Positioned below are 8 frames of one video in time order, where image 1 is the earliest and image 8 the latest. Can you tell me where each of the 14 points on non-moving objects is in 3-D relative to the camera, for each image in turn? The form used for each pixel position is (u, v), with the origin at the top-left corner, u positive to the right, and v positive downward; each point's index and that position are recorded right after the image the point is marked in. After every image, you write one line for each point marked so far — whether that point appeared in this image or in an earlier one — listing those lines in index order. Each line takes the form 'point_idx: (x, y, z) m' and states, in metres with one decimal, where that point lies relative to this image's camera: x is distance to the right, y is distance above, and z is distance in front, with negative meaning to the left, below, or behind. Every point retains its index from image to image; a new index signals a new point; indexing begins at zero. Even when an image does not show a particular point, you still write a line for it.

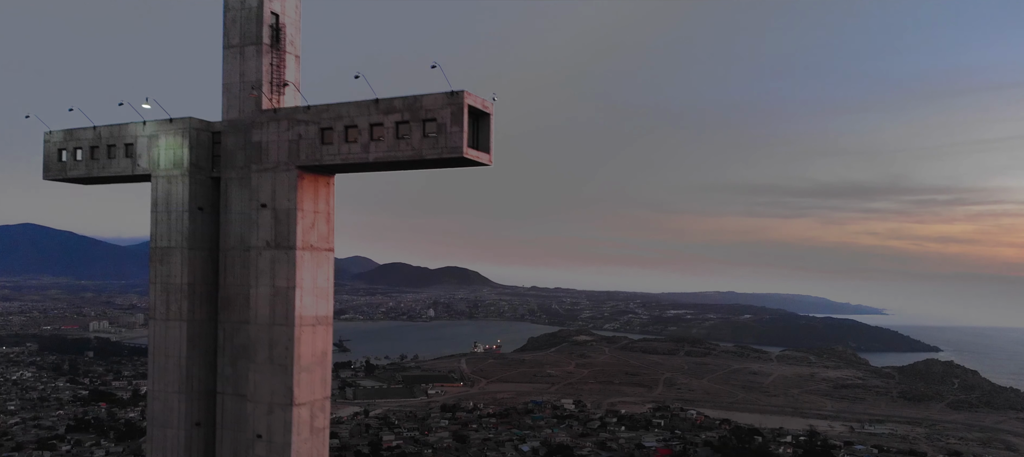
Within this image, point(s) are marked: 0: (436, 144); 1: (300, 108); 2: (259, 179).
0: (-1.3, +1.4, +17.2) m
1: (-3.7, +2.1, +18.7) m
2: (-4.6, +0.9, +19.3) m
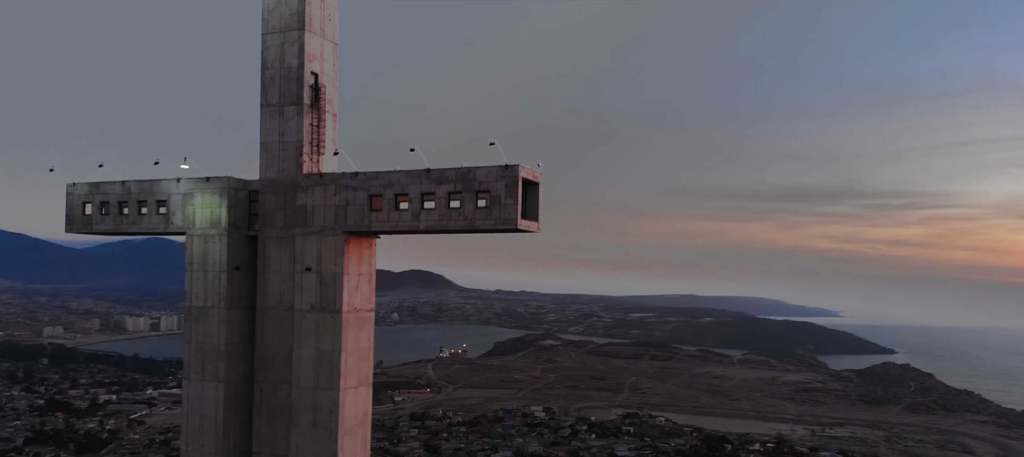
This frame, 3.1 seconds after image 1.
0: (-0.4, +0.2, +17.4) m
1: (-2.9, +1.0, +18.7) m
2: (-3.8, -0.3, +19.3) m
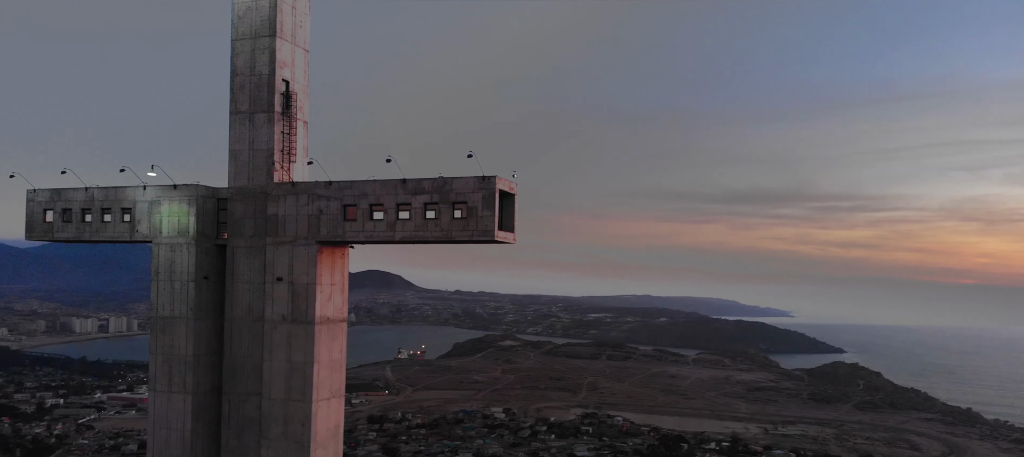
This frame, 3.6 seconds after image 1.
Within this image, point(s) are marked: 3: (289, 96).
0: (-0.8, 0.0, +17.3) m
1: (-3.3, +0.8, +18.5) m
2: (-4.3, -0.4, +19.0) m
3: (-4.2, +2.5, +19.8) m
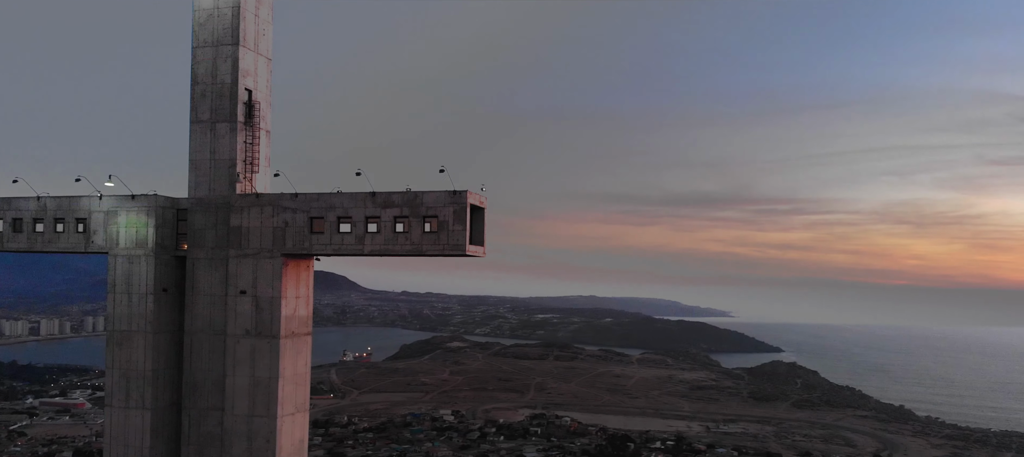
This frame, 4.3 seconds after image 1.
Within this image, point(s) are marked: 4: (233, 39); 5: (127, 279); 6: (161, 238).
0: (-1.2, -0.2, +17.1) m
1: (-3.9, +0.6, +18.1) m
2: (-4.8, -0.6, +18.6) m
3: (-4.8, +2.3, +19.4) m
4: (-5.1, +3.4, +19.2) m
5: (-7.2, -0.9, +19.6) m
6: (-6.5, -0.2, +19.6) m
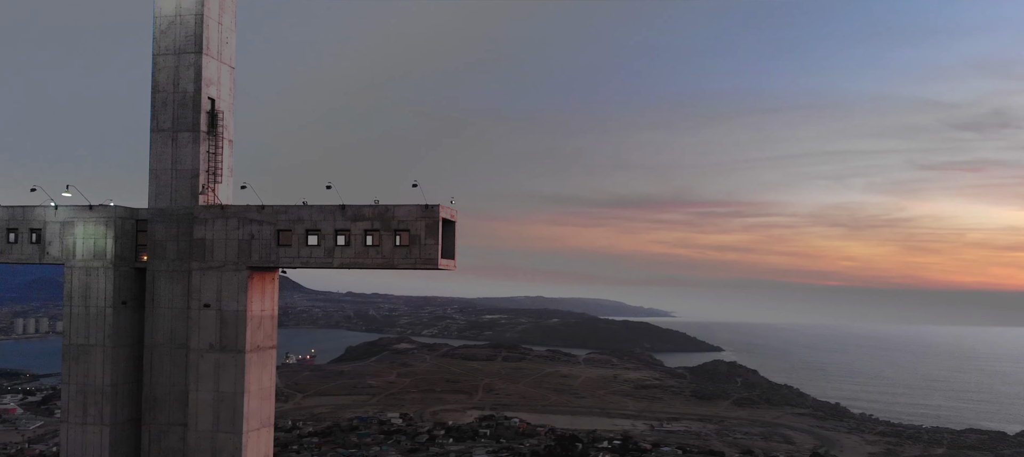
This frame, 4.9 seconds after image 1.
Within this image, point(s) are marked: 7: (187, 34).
0: (-1.7, -0.4, +16.9) m
1: (-4.4, +0.3, +17.8) m
2: (-5.4, -0.8, +18.2) m
3: (-5.4, +2.0, +19.0) m
4: (-5.6, +3.2, +18.8) m
5: (-7.8, -1.1, +19.1) m
6: (-7.1, -0.4, +19.1) m
7: (-5.8, +3.5, +18.8) m
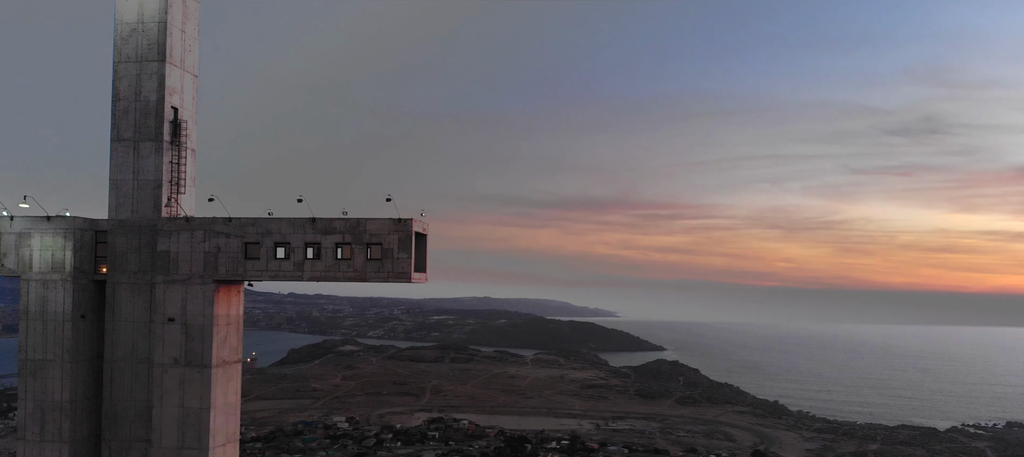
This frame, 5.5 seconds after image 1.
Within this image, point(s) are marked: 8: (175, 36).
0: (-2.1, -0.6, +16.7) m
1: (-4.9, +0.1, +17.5) m
2: (-5.9, -1.1, +17.8) m
3: (-5.9, +1.8, +18.6) m
4: (-6.2, +3.0, +18.4) m
5: (-8.3, -1.3, +18.6) m
6: (-7.6, -0.6, +18.6) m
7: (-6.3, +3.2, +18.4) m
8: (-5.9, +3.4, +18.6) m
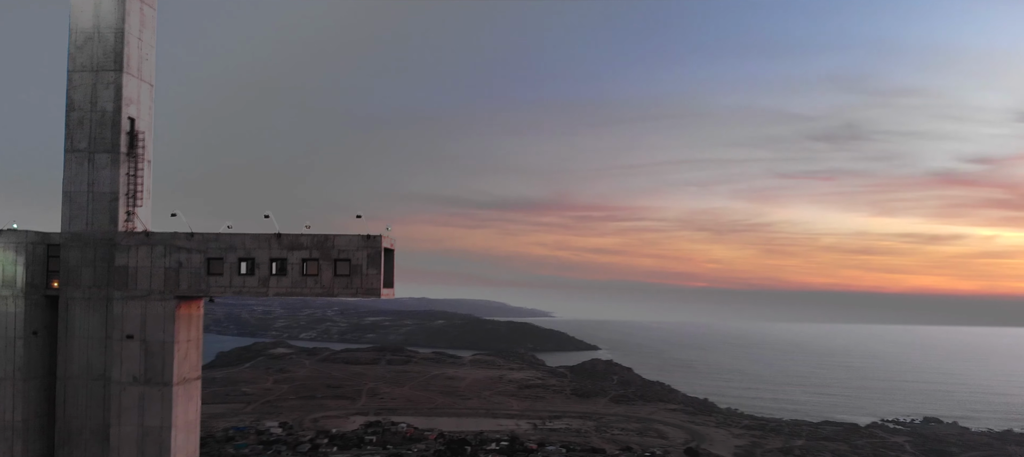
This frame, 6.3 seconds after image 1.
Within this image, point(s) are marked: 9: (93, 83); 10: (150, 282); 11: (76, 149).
0: (-2.6, -0.9, +16.5) m
1: (-5.4, -0.1, +17.1) m
2: (-6.4, -1.3, +17.4) m
3: (-6.5, +1.6, +18.2) m
4: (-6.7, +2.8, +17.9) m
5: (-8.9, -1.6, +18.0) m
6: (-8.2, -0.8, +18.1) m
7: (-6.9, +3.0, +17.9) m
8: (-6.5, +3.2, +18.1) m
9: (-7.1, +2.5, +18.0) m
10: (-5.9, -0.9, +17.3) m
11: (-7.4, +1.4, +18.0) m
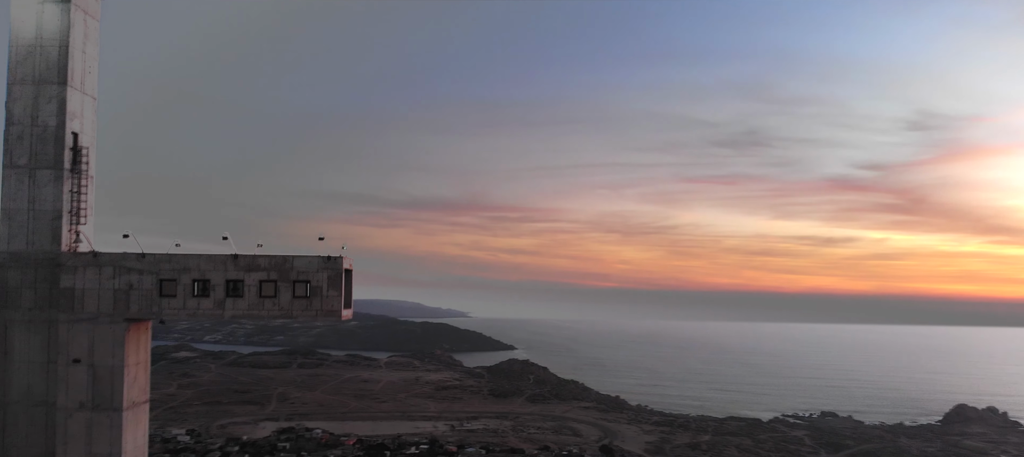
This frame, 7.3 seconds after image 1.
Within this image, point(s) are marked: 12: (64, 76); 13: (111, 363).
0: (-3.2, -1.2, +16.3) m
1: (-6.0, -0.4, +16.6) m
2: (-7.0, -1.6, +16.8) m
3: (-7.2, +1.3, +17.6) m
4: (-7.4, +2.5, +17.3) m
5: (-9.6, -1.9, +17.2) m
6: (-8.9, -1.1, +17.3) m
7: (-7.6, +2.7, +17.2) m
8: (-7.2, +2.9, +17.5) m
9: (-7.8, +2.1, +17.3) m
10: (-6.6, -1.2, +16.7) m
11: (-8.1, +1.0, +17.3) m
12: (-7.3, +2.5, +17.3) m
13: (-6.4, -2.1, +16.7) m
